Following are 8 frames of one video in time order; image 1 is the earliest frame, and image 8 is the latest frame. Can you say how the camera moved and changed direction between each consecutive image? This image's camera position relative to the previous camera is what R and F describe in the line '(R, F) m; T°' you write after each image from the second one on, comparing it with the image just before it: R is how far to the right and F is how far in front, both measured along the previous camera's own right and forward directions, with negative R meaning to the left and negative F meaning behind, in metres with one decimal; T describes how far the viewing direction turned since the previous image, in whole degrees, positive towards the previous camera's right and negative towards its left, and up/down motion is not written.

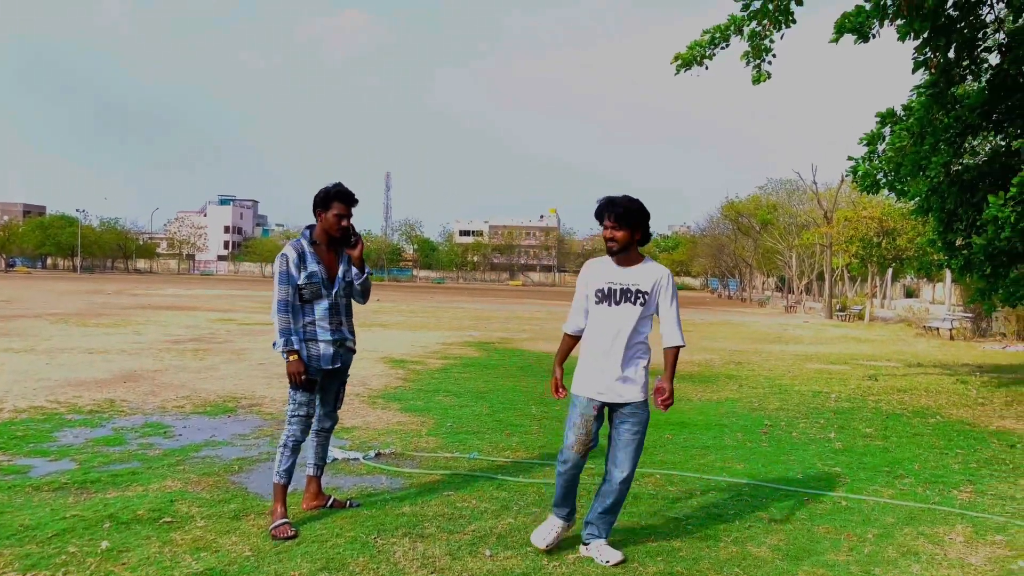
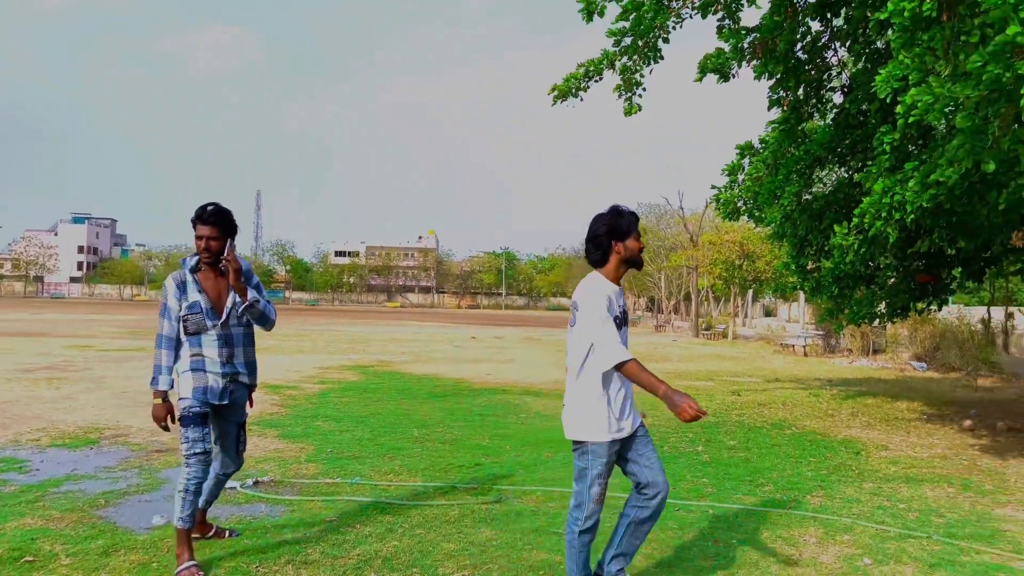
(0.0, -0.1) m; +9°
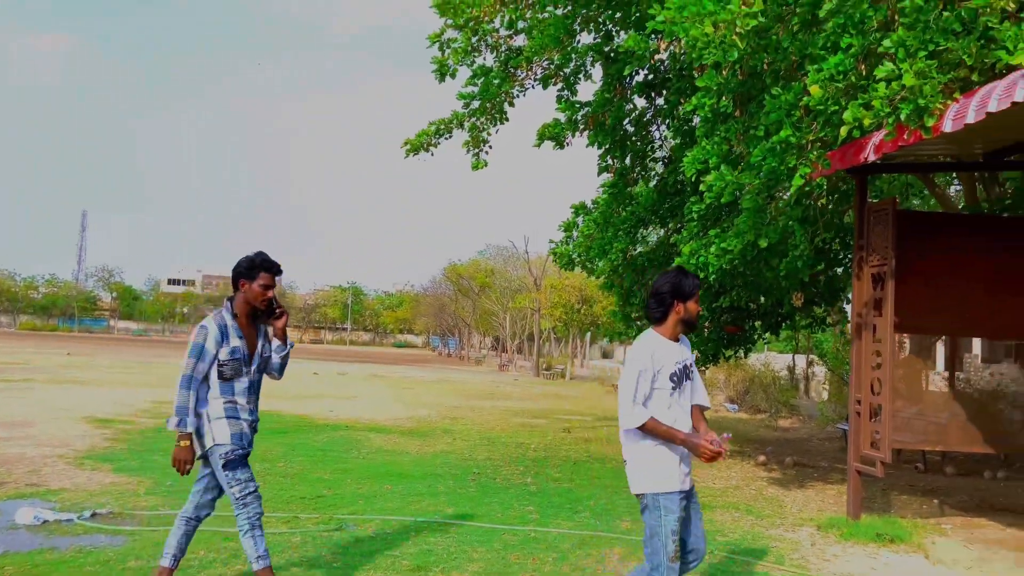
(0.0, -0.6) m; +11°
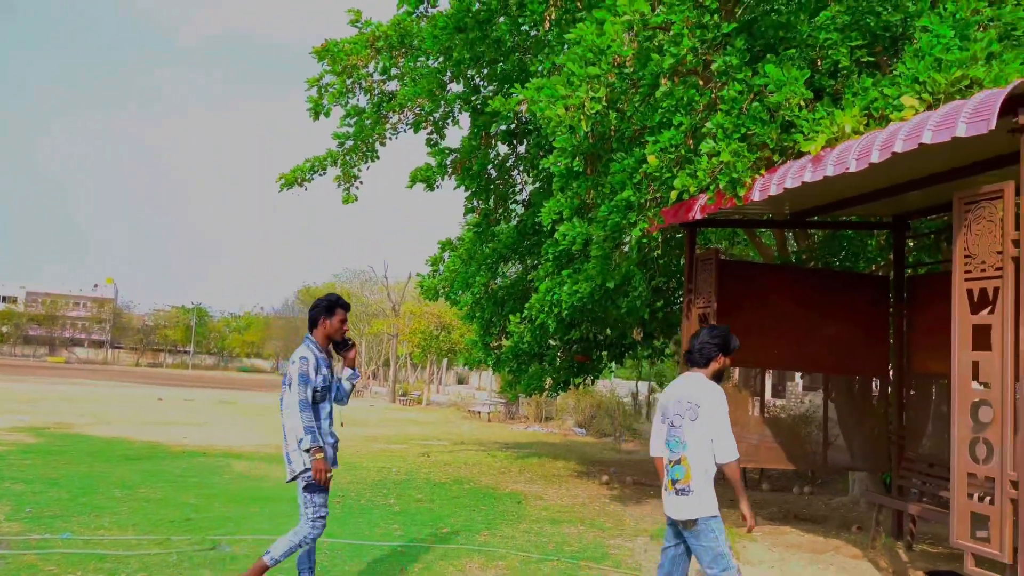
(-0.2, -0.7) m; +10°
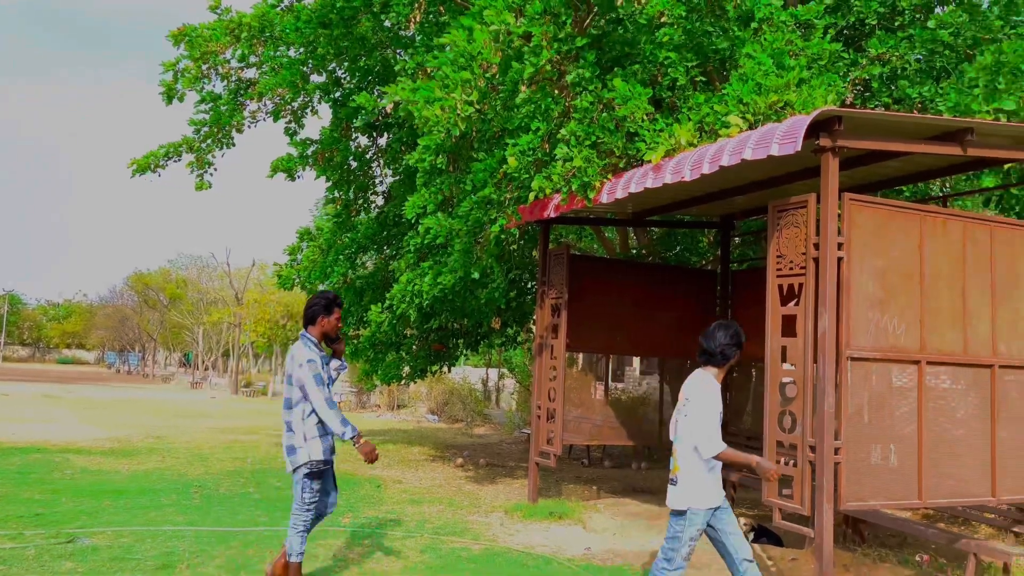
(-0.2, -0.4) m; +11°
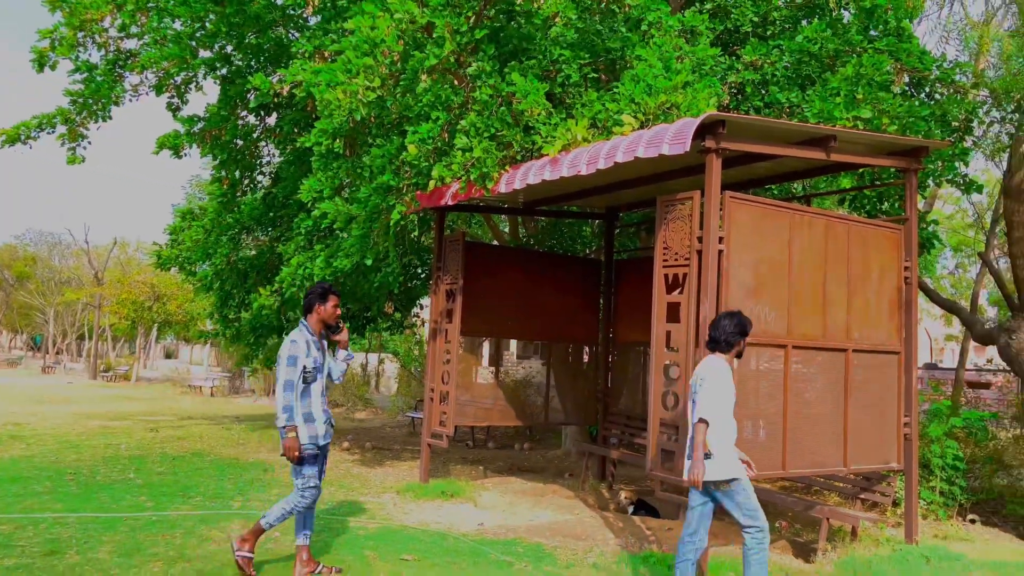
(-0.2, -0.2) m; +9°
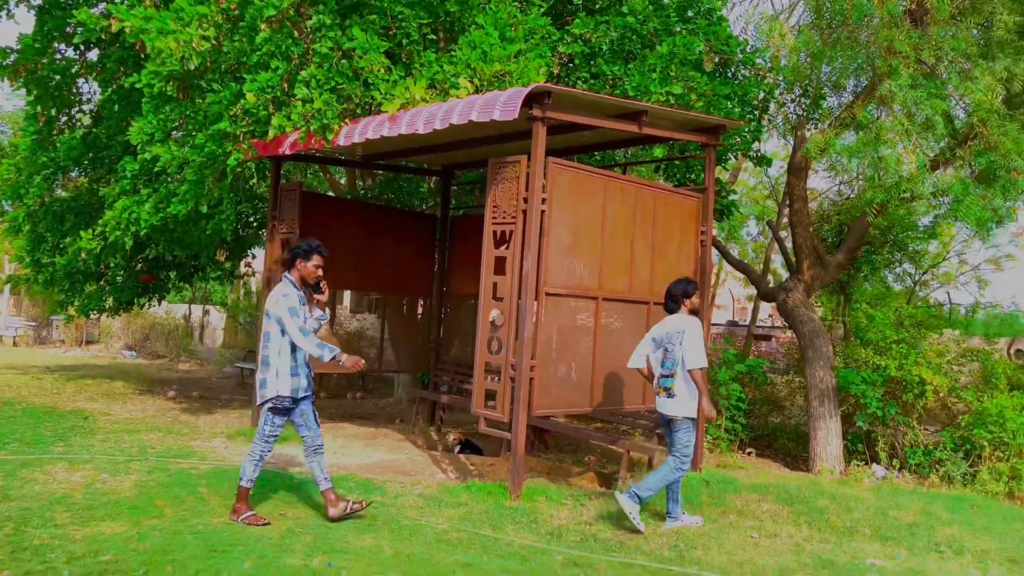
(0.0, -0.5) m; +12°
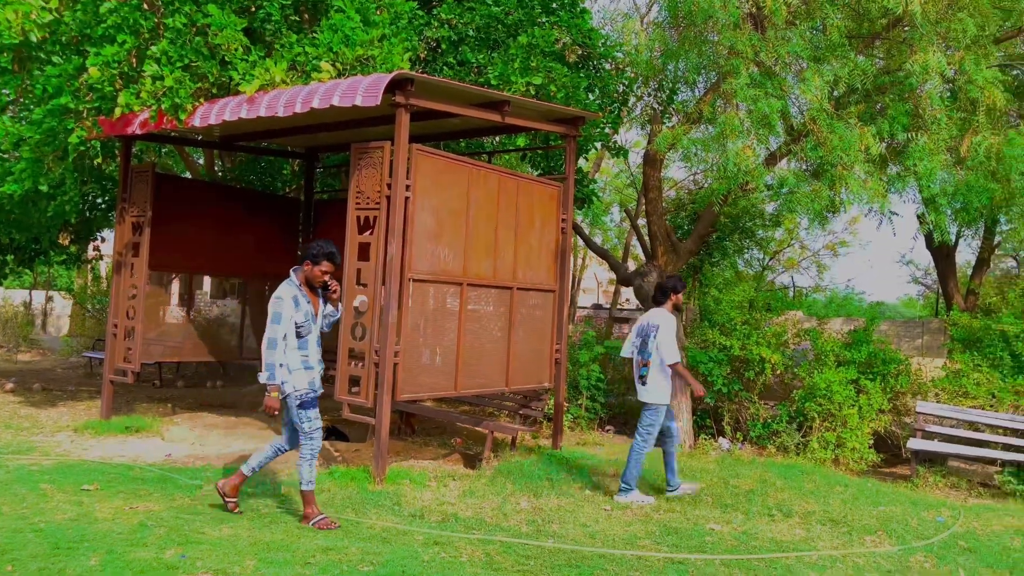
(+0.1, -0.1) m; +9°
